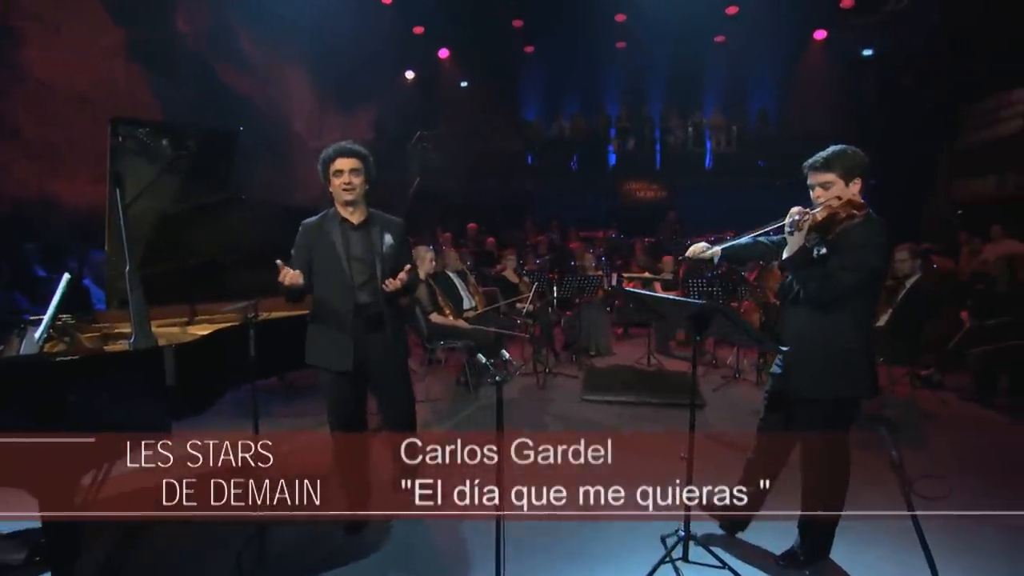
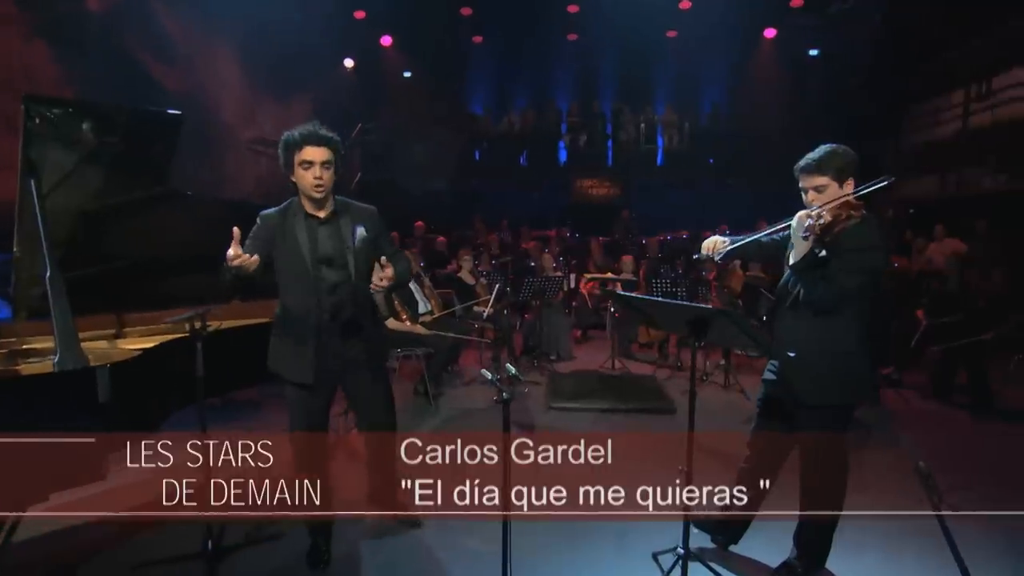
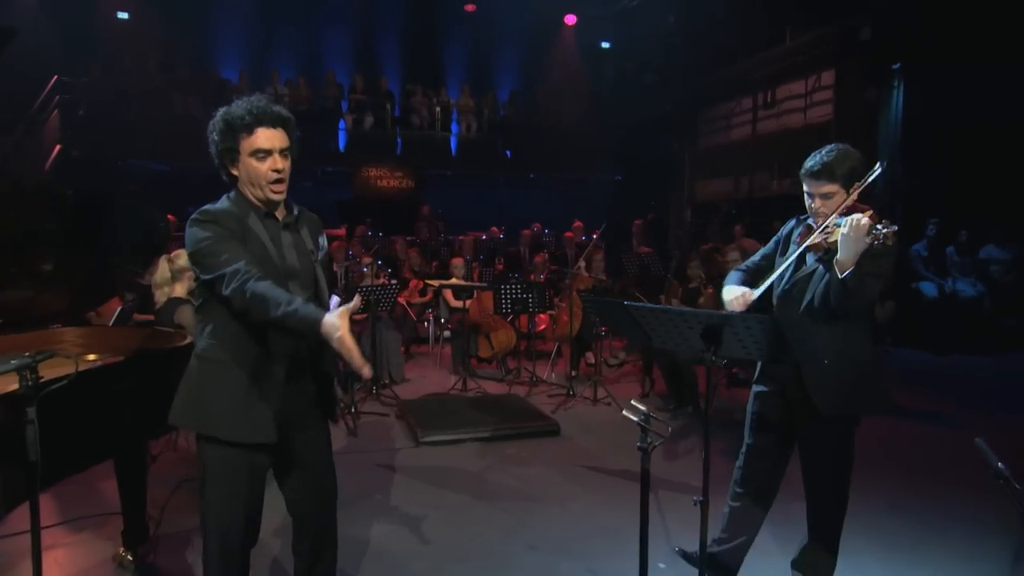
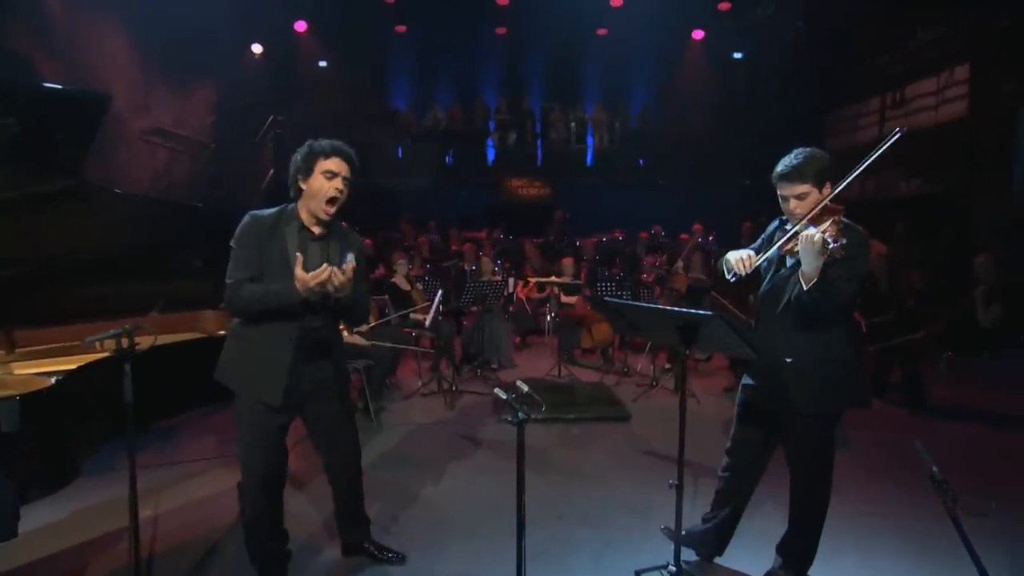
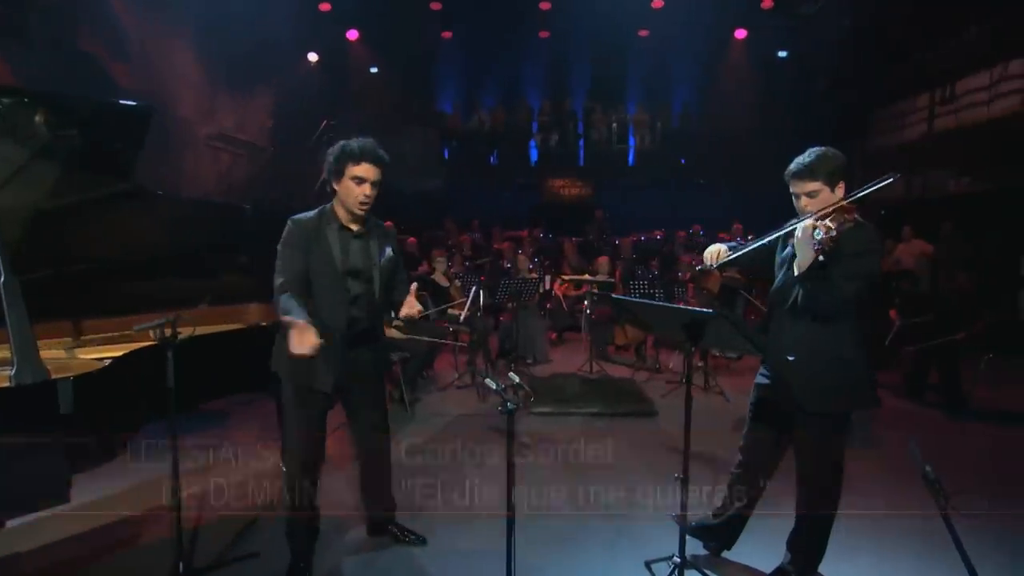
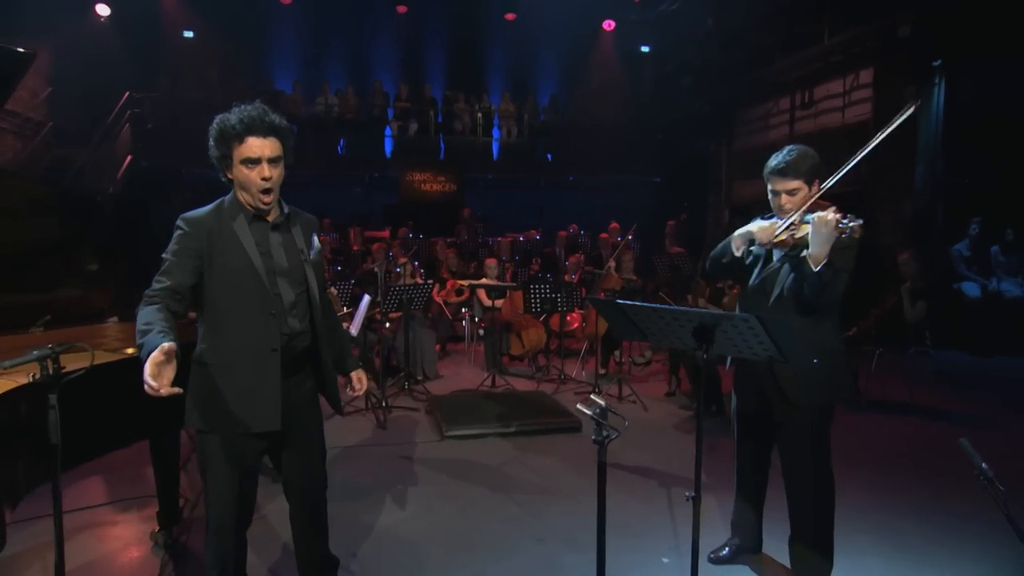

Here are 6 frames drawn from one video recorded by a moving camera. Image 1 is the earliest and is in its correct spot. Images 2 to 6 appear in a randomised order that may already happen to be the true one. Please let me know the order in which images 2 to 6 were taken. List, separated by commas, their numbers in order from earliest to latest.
2, 5, 4, 6, 3
